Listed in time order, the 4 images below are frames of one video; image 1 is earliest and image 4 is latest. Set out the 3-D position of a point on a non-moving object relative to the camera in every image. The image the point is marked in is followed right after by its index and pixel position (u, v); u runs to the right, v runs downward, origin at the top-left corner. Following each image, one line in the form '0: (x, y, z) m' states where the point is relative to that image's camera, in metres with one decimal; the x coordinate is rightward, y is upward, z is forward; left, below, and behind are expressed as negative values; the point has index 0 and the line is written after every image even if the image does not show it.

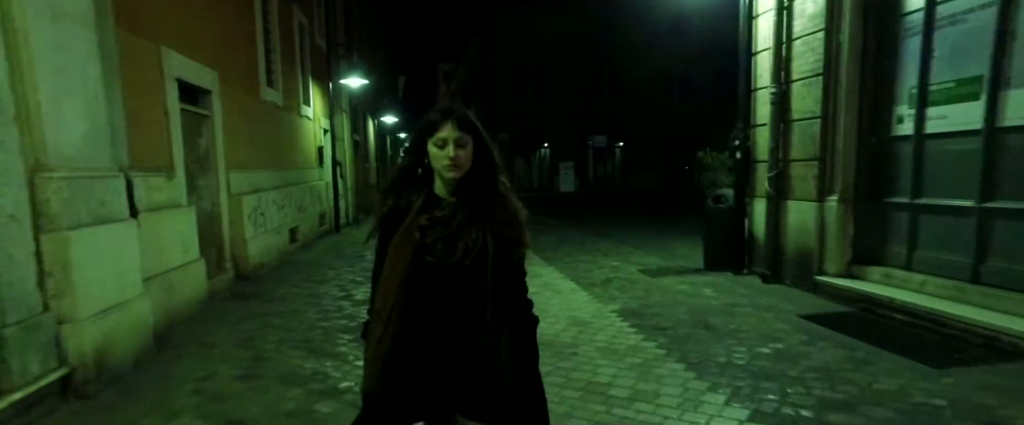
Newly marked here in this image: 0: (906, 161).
0: (+4.1, +0.5, +5.9) m
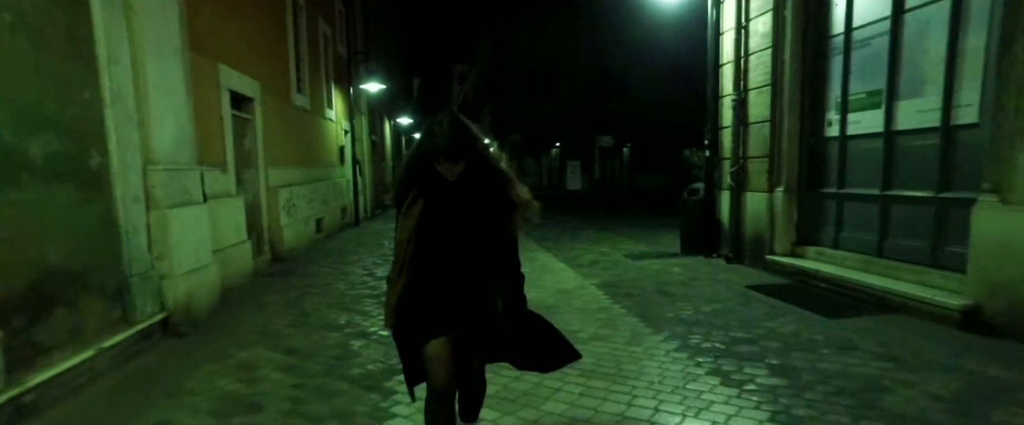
0: (+4.1, +0.7, +7.2) m
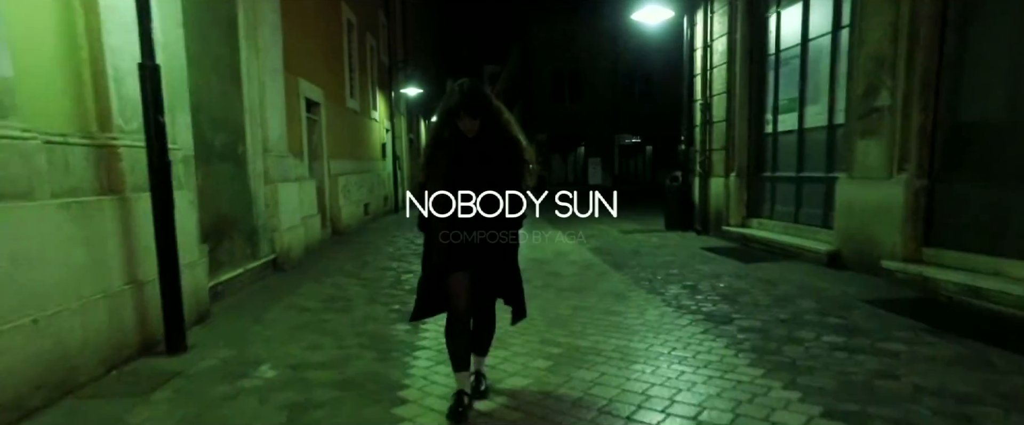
0: (+4.2, +1.0, +9.3) m
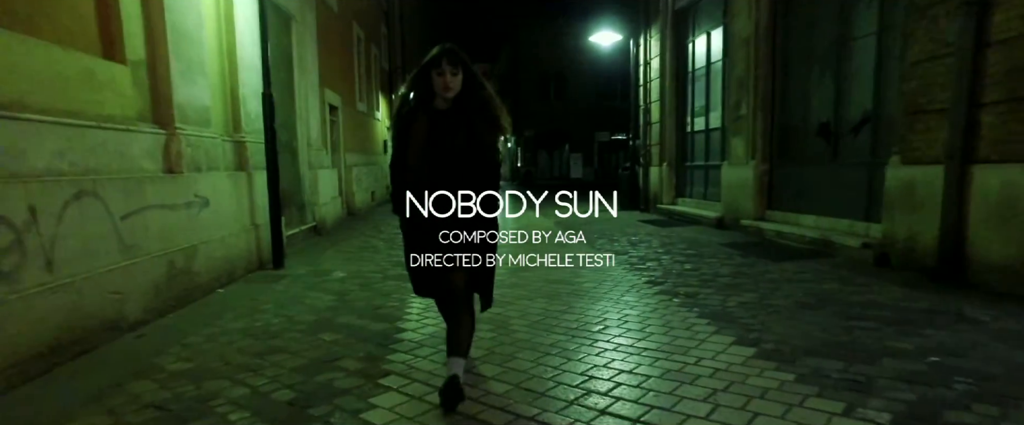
0: (+3.8, +1.5, +12.1) m
